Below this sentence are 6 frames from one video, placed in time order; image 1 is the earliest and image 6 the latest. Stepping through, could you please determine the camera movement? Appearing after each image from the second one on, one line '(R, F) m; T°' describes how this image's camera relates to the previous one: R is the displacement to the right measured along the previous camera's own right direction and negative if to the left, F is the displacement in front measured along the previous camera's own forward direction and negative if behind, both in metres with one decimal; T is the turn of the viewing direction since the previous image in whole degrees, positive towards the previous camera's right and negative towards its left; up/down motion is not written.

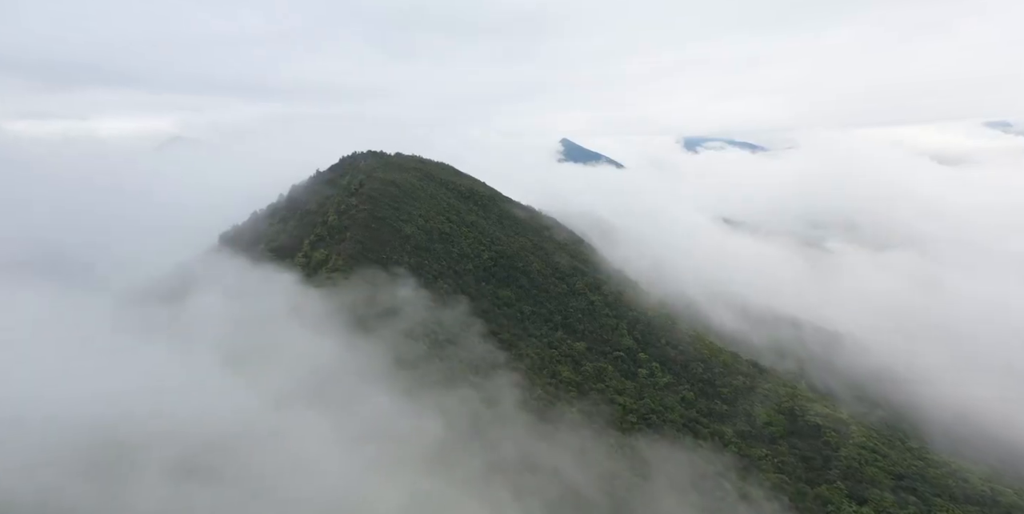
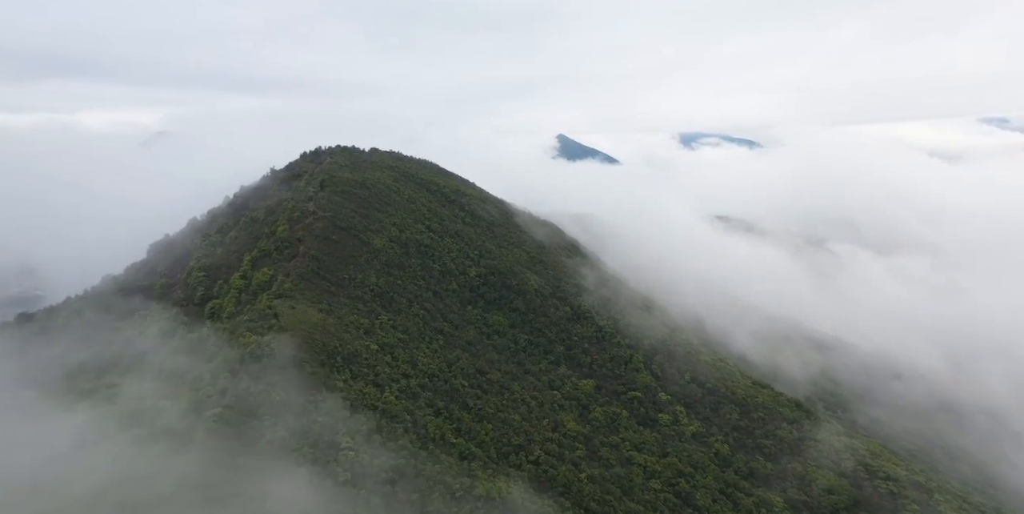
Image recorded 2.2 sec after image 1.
(+0.5, +12.3) m; 0°
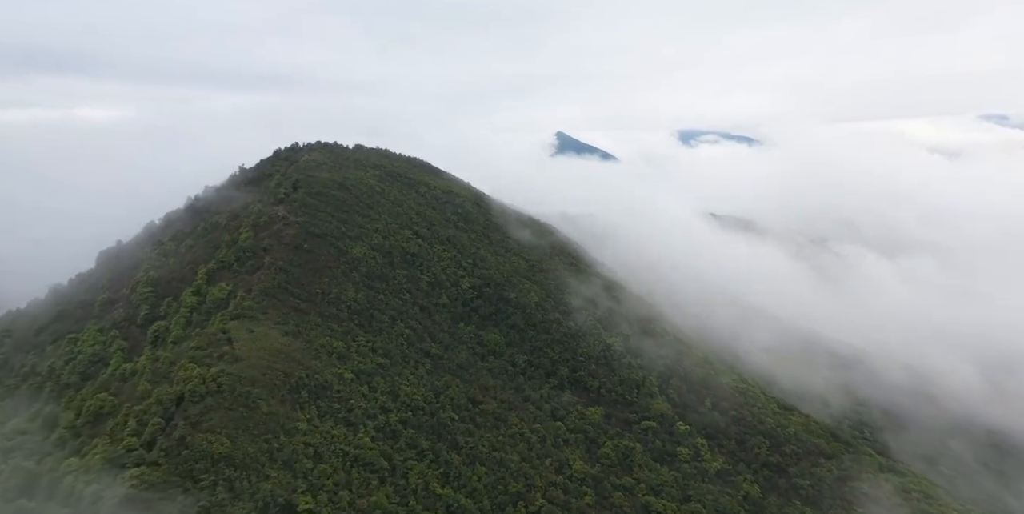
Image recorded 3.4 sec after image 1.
(+0.2, +6.8) m; 0°
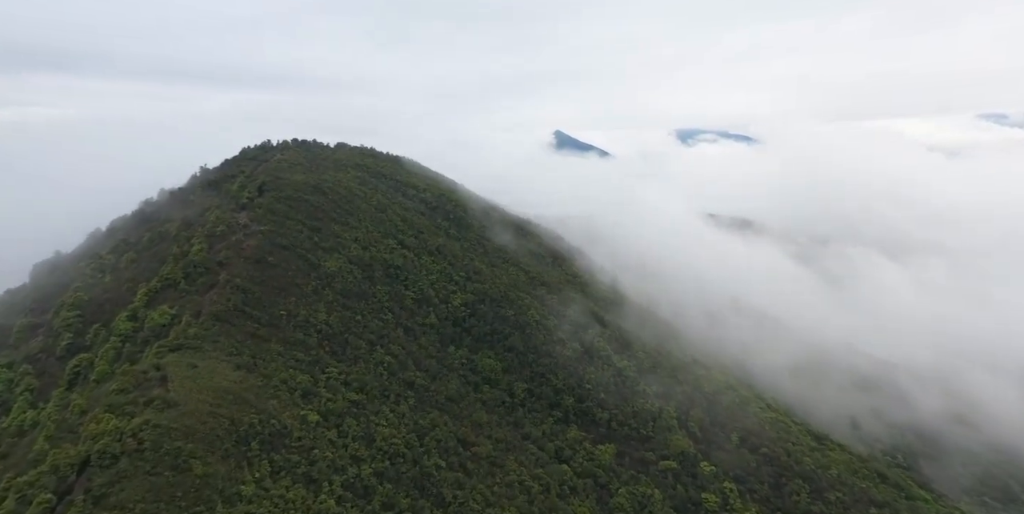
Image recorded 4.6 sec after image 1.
(+0.1, +6.7) m; 0°
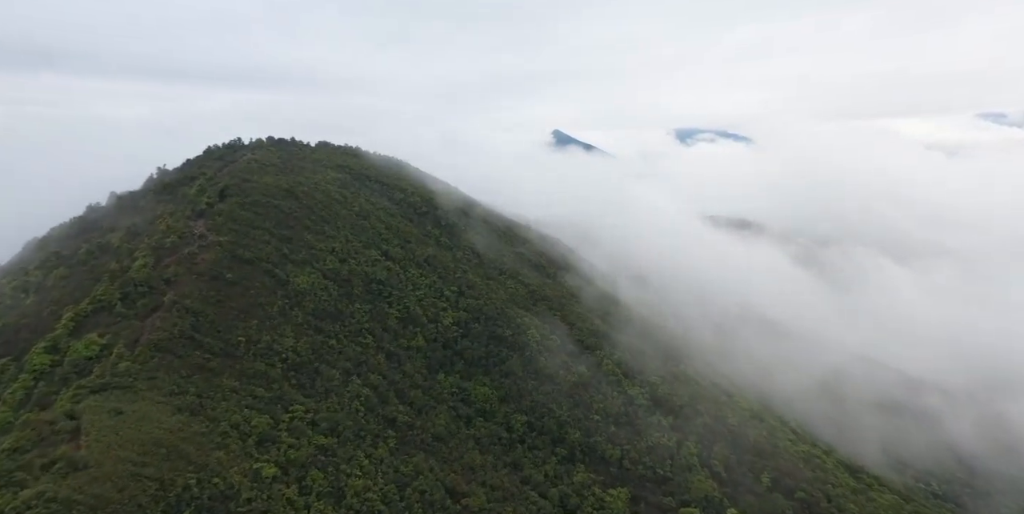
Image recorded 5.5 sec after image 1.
(+0.1, +5.7) m; 0°
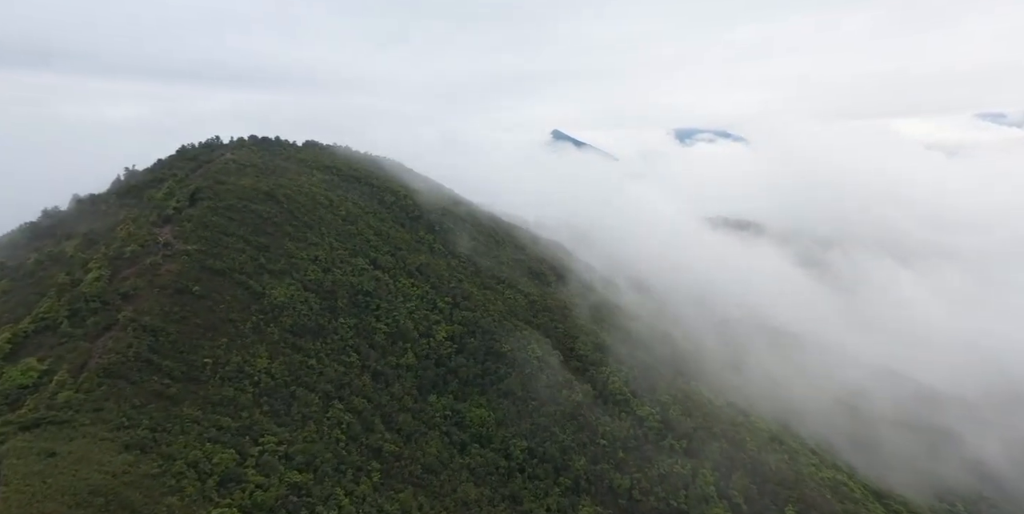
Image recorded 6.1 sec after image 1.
(+0.1, +3.5) m; 0°
